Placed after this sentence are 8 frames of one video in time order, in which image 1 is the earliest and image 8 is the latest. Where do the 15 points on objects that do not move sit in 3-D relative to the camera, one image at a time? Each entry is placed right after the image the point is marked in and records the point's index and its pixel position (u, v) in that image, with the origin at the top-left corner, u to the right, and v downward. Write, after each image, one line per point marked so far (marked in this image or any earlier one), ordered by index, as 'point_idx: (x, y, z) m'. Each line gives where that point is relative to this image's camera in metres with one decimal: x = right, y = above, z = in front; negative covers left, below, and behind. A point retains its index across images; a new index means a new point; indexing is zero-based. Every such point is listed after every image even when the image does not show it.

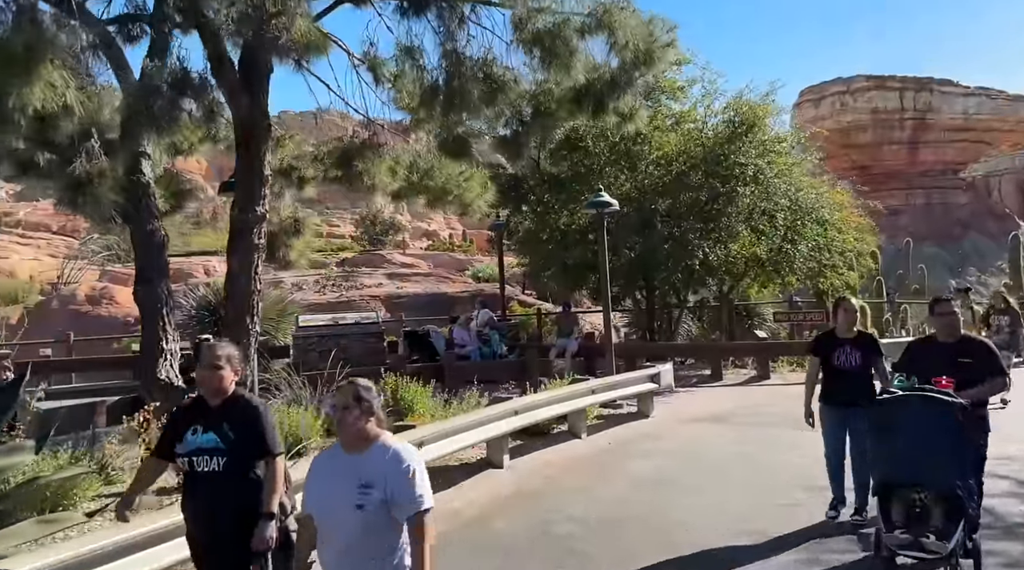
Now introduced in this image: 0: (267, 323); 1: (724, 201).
0: (-4.3, -0.7, +15.1) m
1: (+3.5, +1.4, +14.0) m
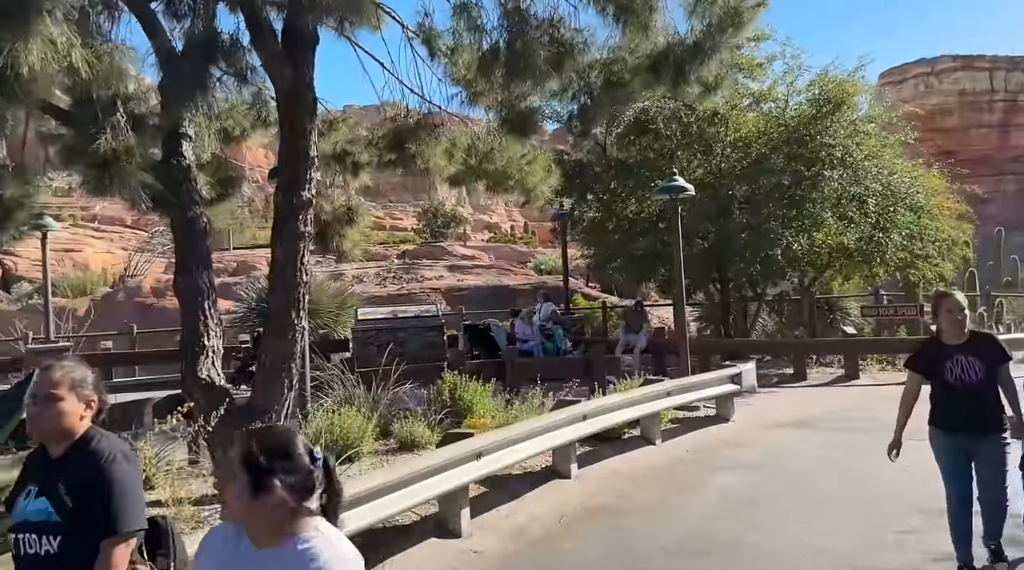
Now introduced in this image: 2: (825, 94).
0: (-3.2, -0.5, +14.8) m
1: (+4.5, +1.5, +13.0) m
2: (+4.9, +3.0, +13.4) m
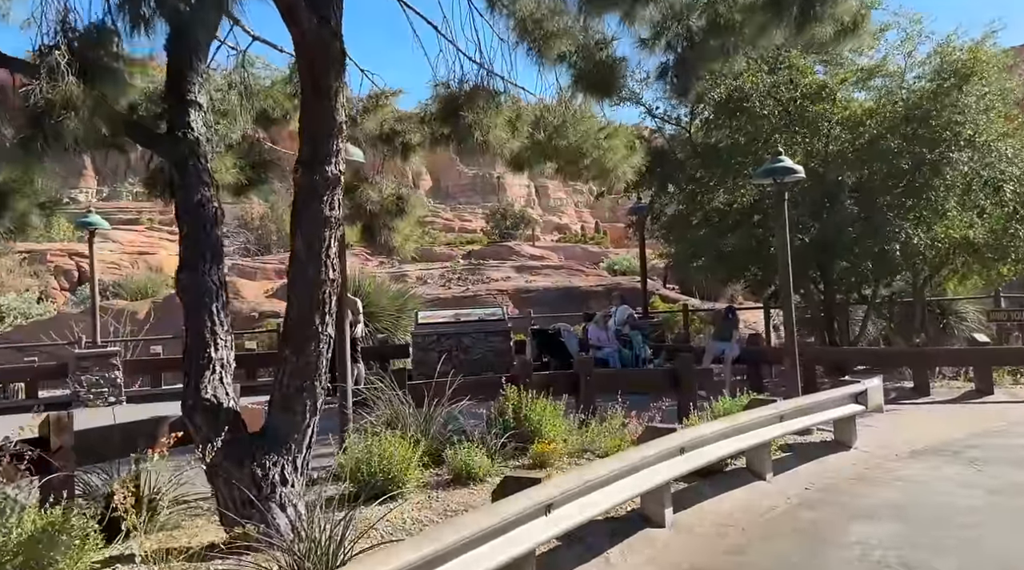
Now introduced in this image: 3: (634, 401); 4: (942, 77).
0: (-2.0, -0.5, +13.7) m
1: (+5.5, +1.5, +11.4) m
2: (+5.9, +2.9, +11.7) m
3: (+1.4, -1.3, +9.7) m
4: (+5.8, +2.8, +11.7) m
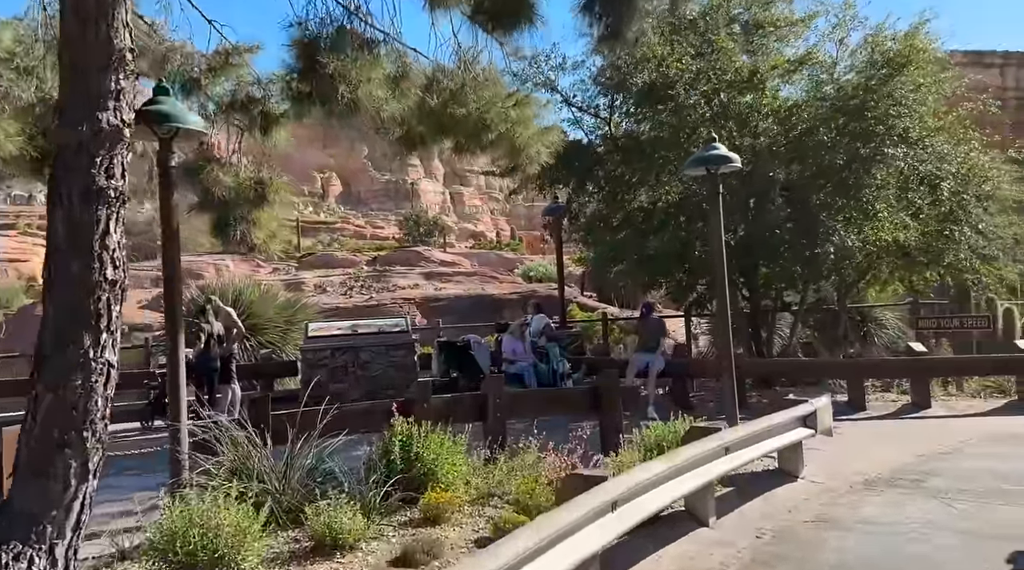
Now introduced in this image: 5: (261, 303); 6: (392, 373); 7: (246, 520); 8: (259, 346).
0: (-3.4, -0.7, +12.2) m
1: (+4.3, +1.4, +10.6) m
2: (+4.7, +2.9, +11.0) m
3: (+0.4, -1.4, +8.5) m
4: (+4.6, +2.8, +11.0) m
5: (-3.6, -0.3, +12.5) m
6: (-1.5, -1.1, +10.8) m
7: (-1.2, -1.1, +4.0) m
8: (-3.5, -0.8, +11.8) m
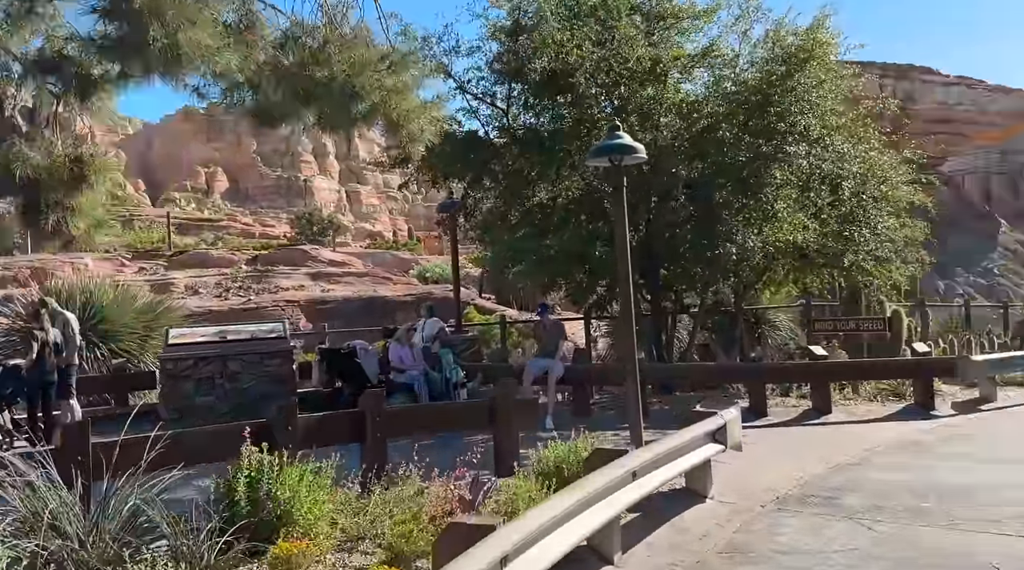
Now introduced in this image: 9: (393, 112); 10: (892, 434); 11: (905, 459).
0: (-4.8, -0.7, +10.9) m
1: (+3.0, +1.4, +10.2) m
2: (+3.3, +2.9, +10.6) m
3: (-0.6, -1.4, +7.7) m
4: (+3.2, +2.7, +10.6) m
5: (-5.1, -0.3, +11.2) m
6: (-2.8, -1.1, +9.8) m
7: (-1.7, -1.1, +3.0) m
8: (-4.8, -0.8, +10.6) m
9: (-0.7, +1.0, +5.1) m
10: (+4.2, -1.7, +9.6) m
11: (+3.7, -1.6, +8.2) m
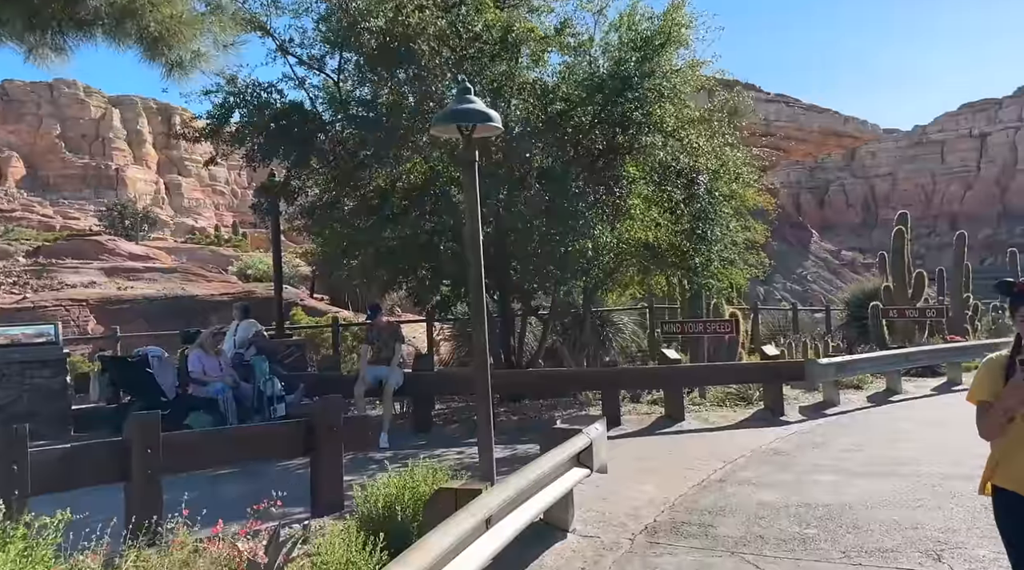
0: (-6.6, -0.6, +8.7) m
1: (+1.2, +1.4, +9.4) m
2: (+1.5, +2.9, +9.9) m
3: (-1.9, -1.3, +6.2) m
4: (+1.4, +2.7, +9.9) m
5: (-6.9, -0.2, +8.9) m
6: (-4.4, -1.1, +7.9) m
7: (-2.1, -1.0, +1.5) m
8: (-6.6, -0.8, +8.3) m
9: (-1.5, +1.0, +3.7) m
10: (+2.5, -1.7, +9.1) m
11: (+2.3, -1.6, +7.6) m
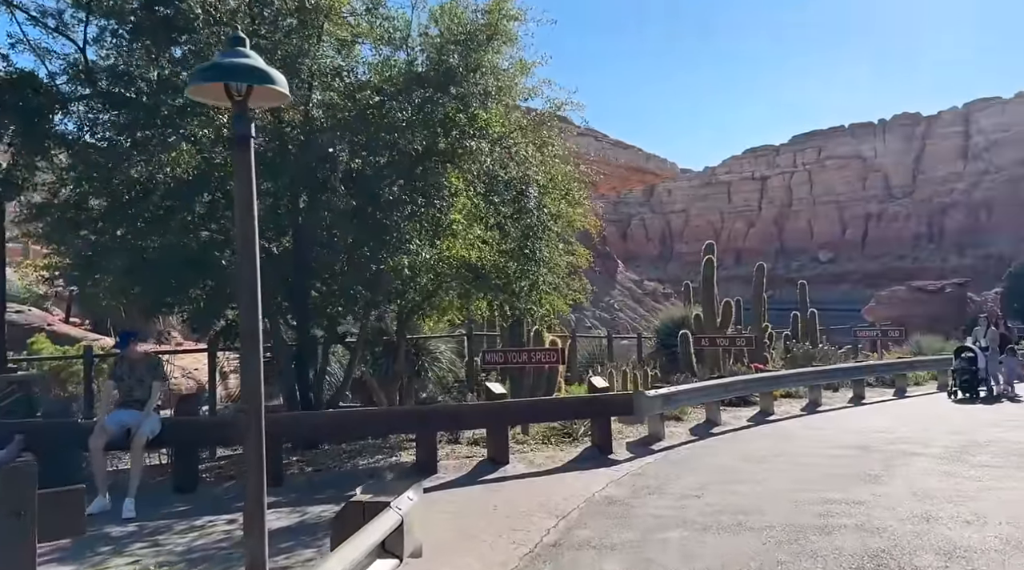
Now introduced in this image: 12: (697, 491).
0: (-8.2, -0.7, +5.7) m
1: (-0.6, +1.2, +8.2) m
2: (-0.5, +2.6, +8.7) m
3: (-3.1, -1.4, +4.3) m
4: (-0.6, +2.5, +8.7) m
5: (-8.5, -0.3, +5.8) m
6: (-5.8, -1.2, +5.4) m
7: (-2.2, -1.0, -0.4) m
8: (-8.0, -0.8, +5.3) m
9: (-2.1, +1.0, +2.0) m
10: (+0.7, -1.9, +8.0) m
11: (+0.7, -1.8, +6.5) m
12: (+1.7, -1.9, +8.1) m
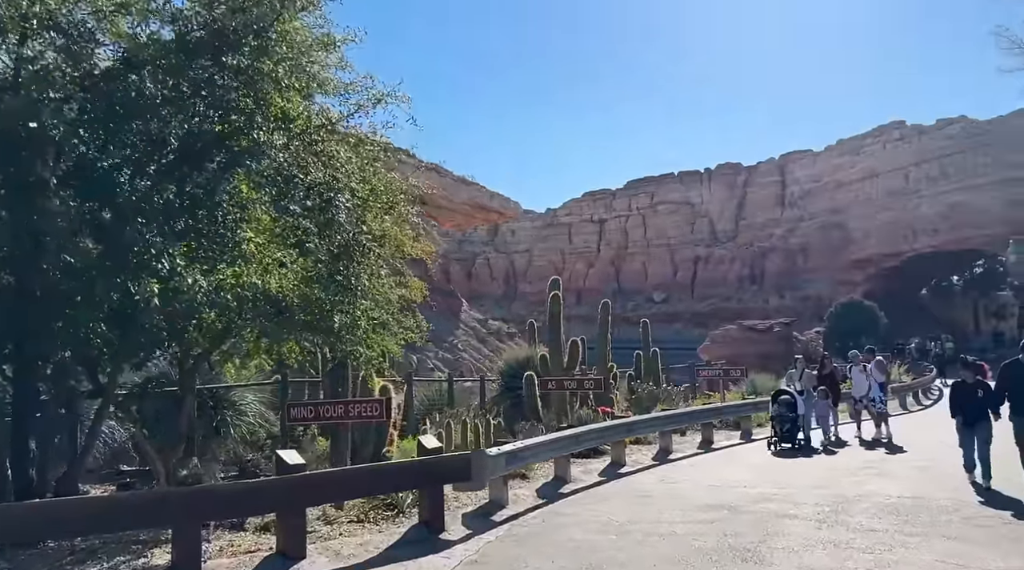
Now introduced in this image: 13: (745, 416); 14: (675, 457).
0: (-9.0, -0.8, +2.2) m
1: (-2.1, +0.9, +6.1) m
2: (-2.0, +2.3, +6.8) m
3: (-3.8, -1.5, +1.7) m
4: (-2.1, +2.2, +6.7) m
5: (-9.4, -0.4, +2.4) m
6: (-6.7, -1.2, +2.4) m
7: (-2.1, -0.8, -2.7) m
8: (-8.9, -0.9, +1.9) m
9: (-2.4, +1.1, -0.2) m
10: (-0.8, -2.2, +6.0) m
11: (-0.4, -2.0, +4.5) m
12: (+0.3, -2.2, +6.3) m
13: (+5.3, -2.9, +19.5) m
14: (+2.9, -3.0, +15.2) m
